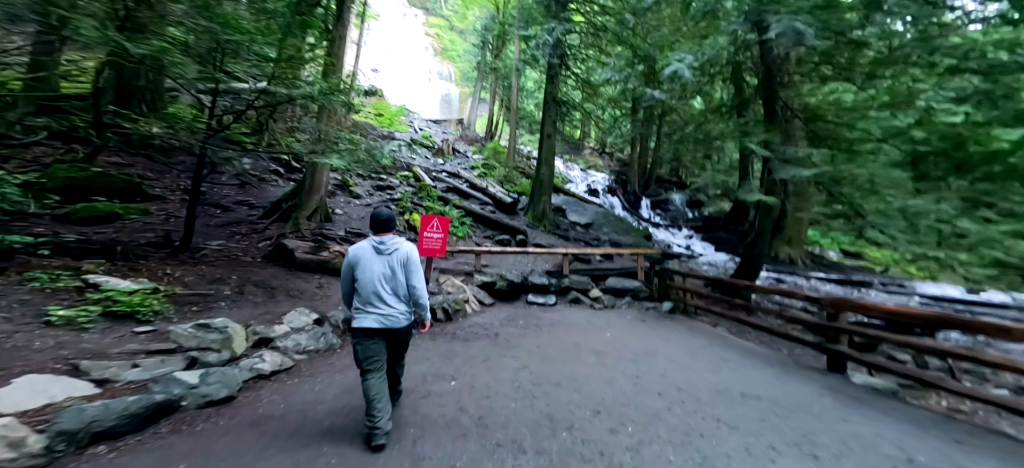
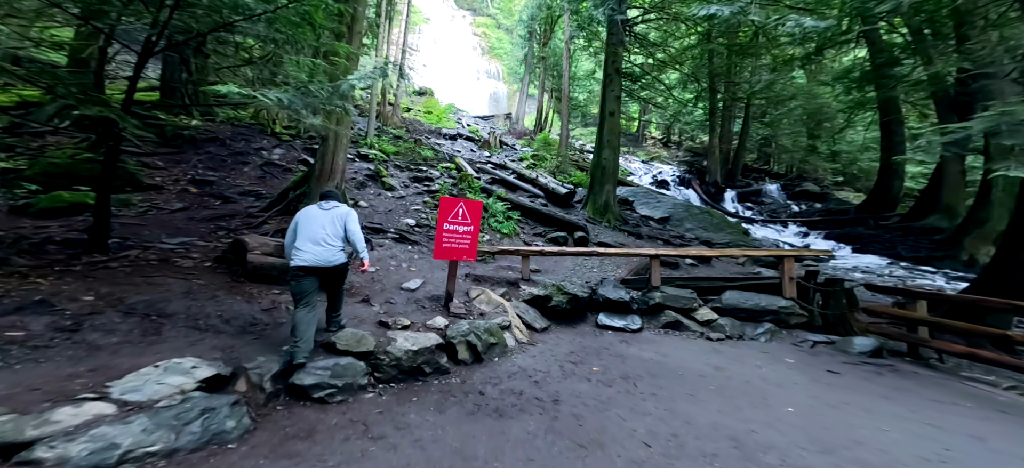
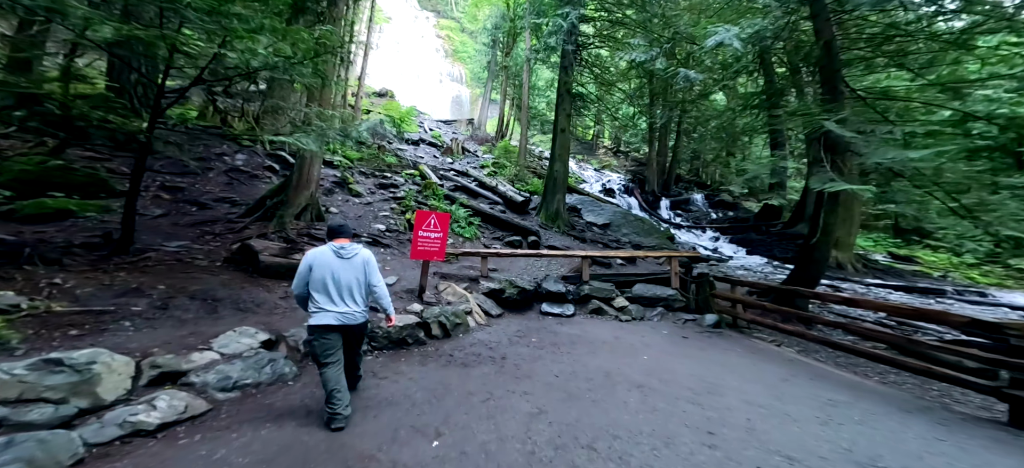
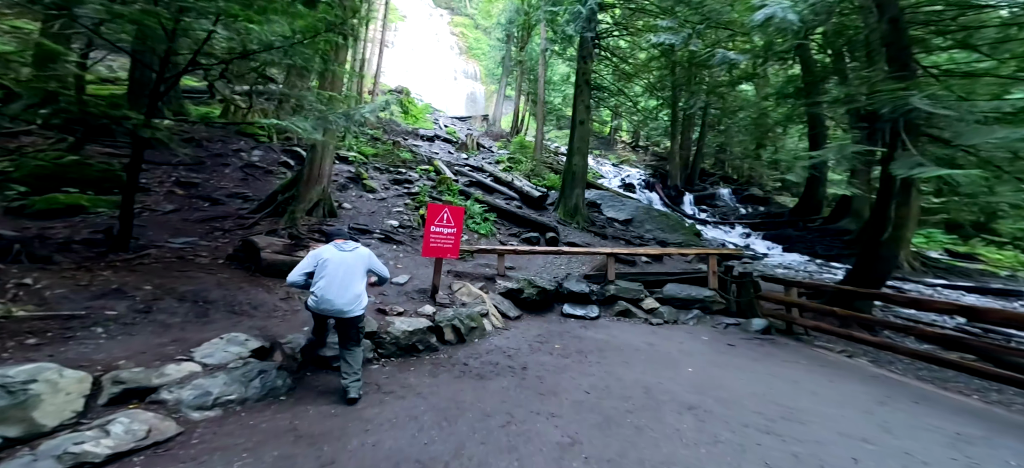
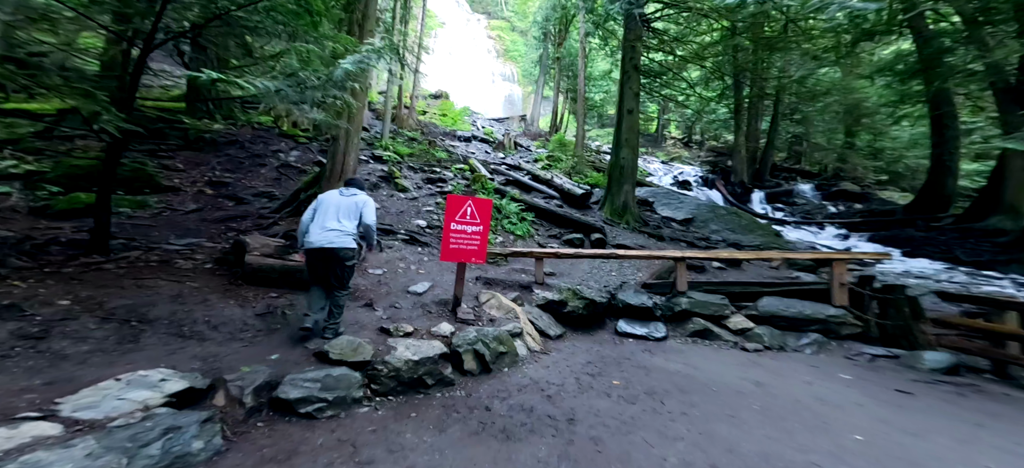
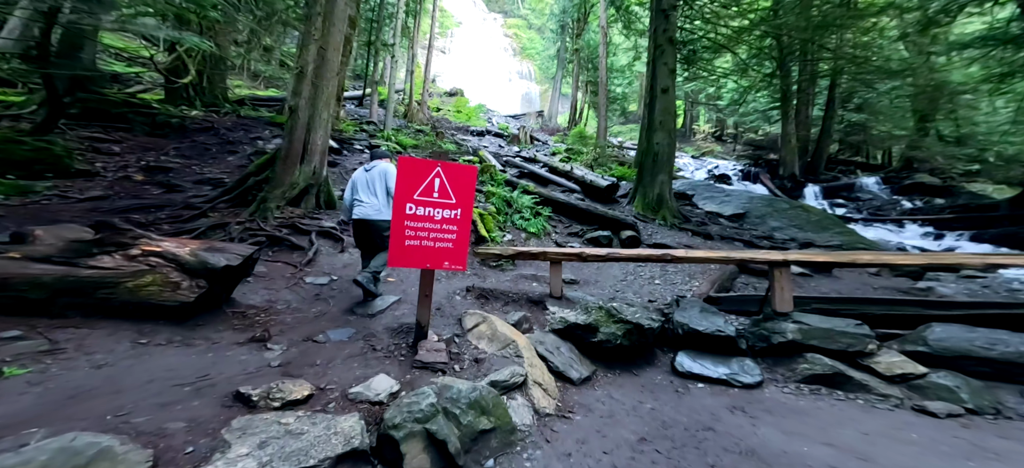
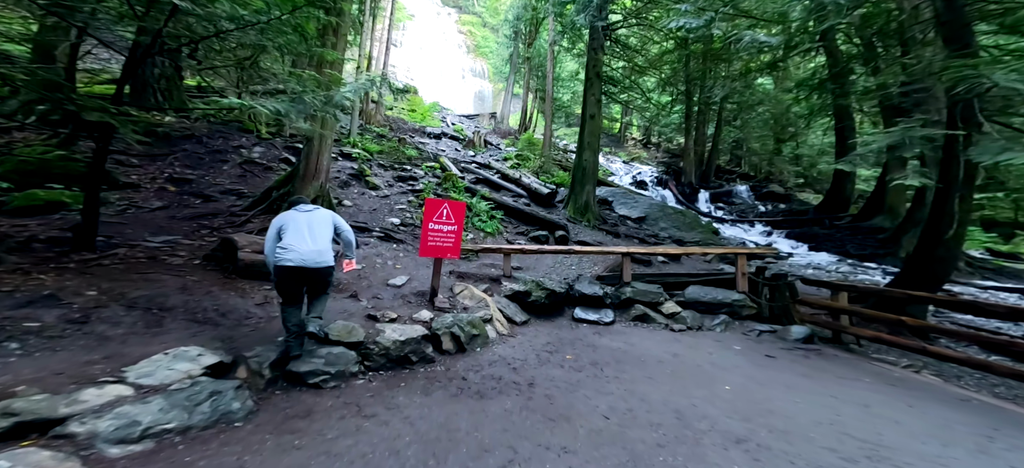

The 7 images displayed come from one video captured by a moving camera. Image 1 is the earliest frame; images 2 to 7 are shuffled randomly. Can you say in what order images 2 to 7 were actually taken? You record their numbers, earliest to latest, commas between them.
3, 4, 7, 2, 5, 6
